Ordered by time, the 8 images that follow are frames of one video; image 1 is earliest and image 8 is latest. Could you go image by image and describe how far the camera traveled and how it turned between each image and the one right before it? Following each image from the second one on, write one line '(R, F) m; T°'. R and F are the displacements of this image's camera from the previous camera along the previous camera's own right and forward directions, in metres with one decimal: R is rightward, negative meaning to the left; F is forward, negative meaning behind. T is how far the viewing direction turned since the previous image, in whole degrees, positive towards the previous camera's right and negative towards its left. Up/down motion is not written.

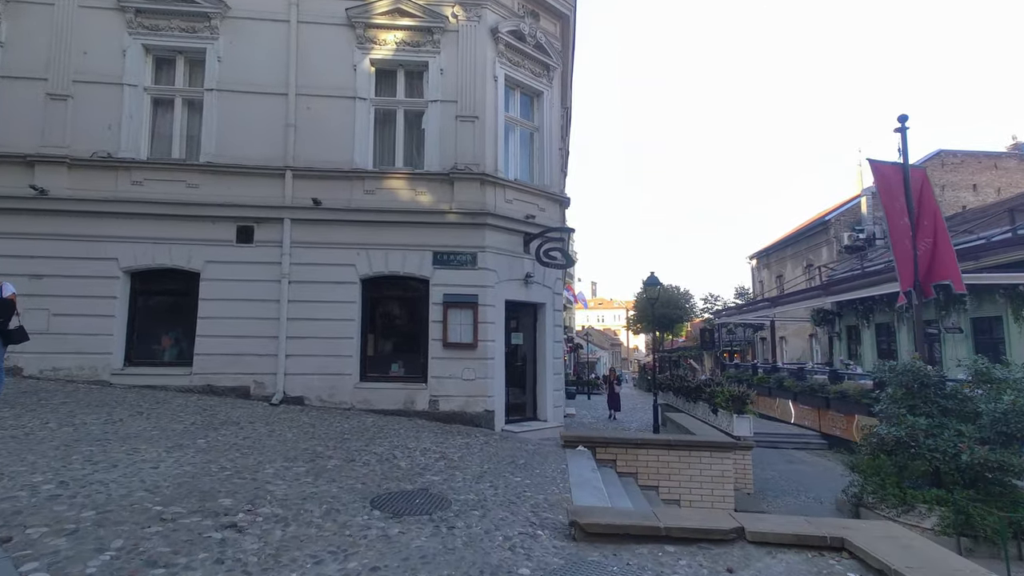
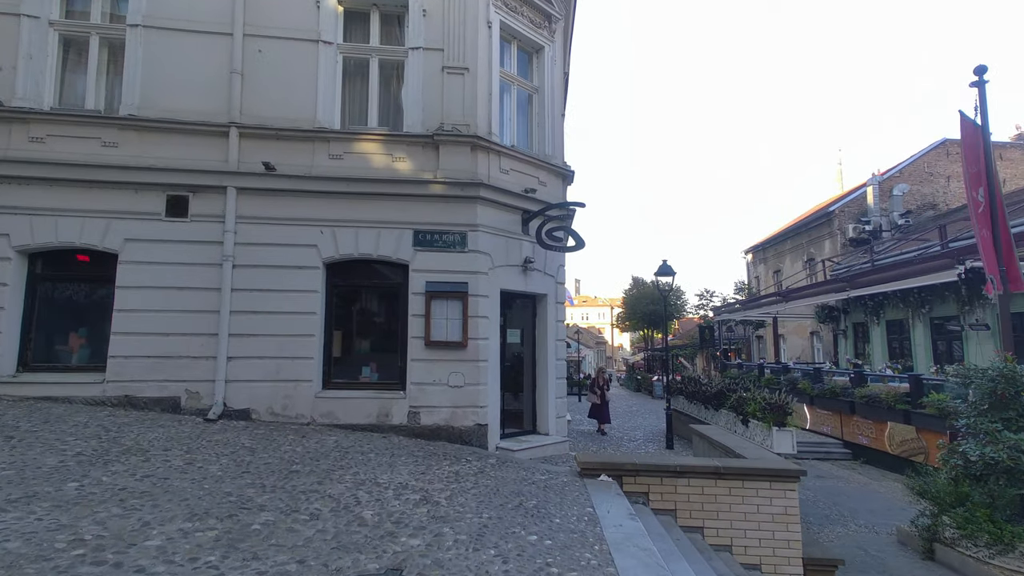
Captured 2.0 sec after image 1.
(-0.3, +1.9) m; +2°
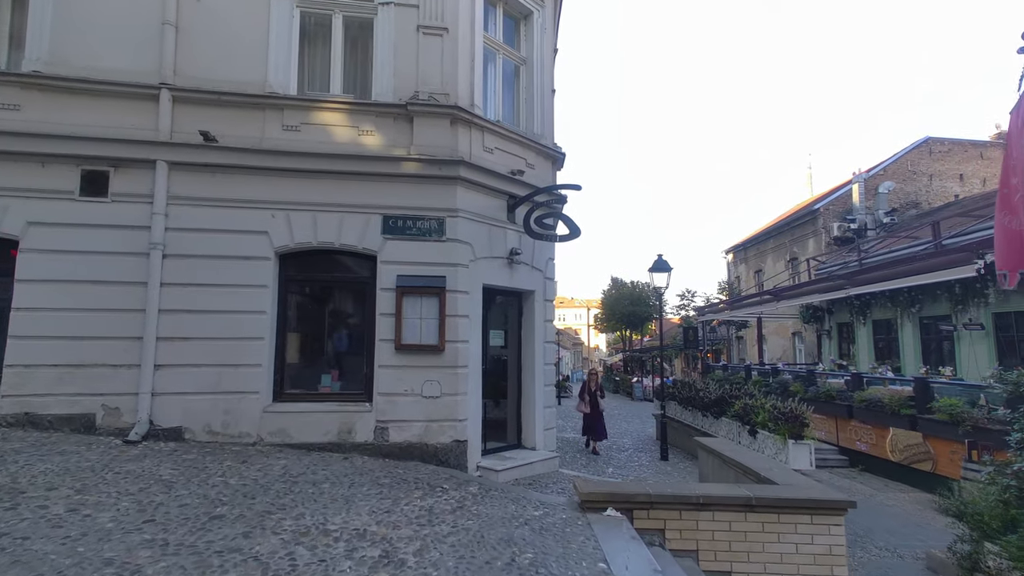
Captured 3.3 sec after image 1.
(-0.1, +1.2) m; +3°
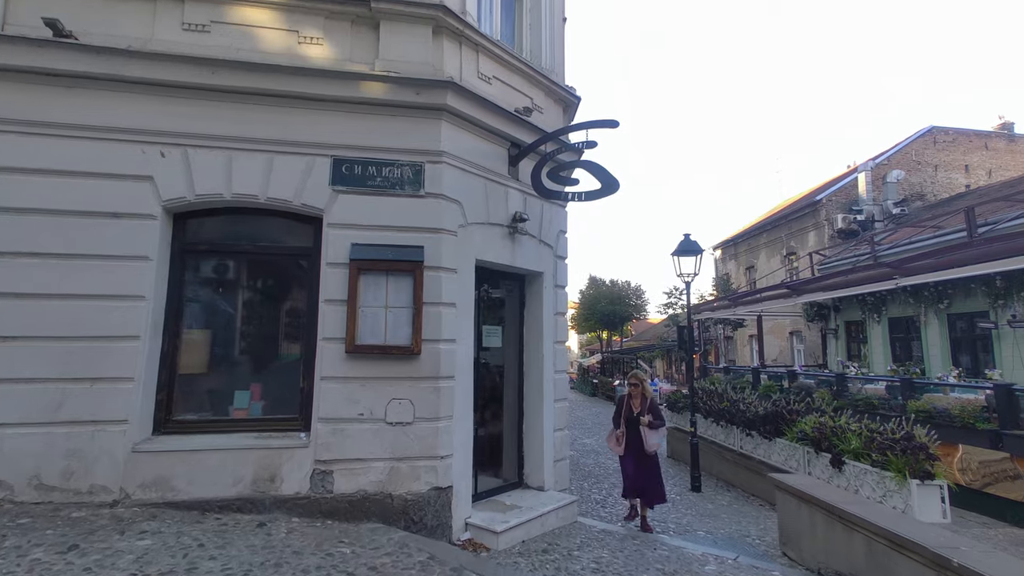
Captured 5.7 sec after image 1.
(-0.4, +2.4) m; +3°
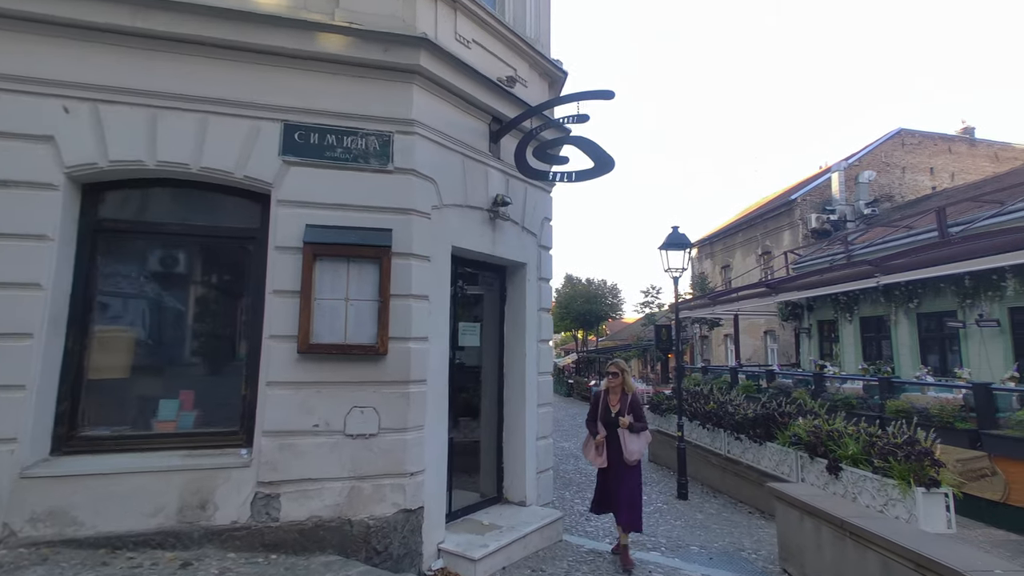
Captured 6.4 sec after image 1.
(-0.1, +0.7) m; +4°
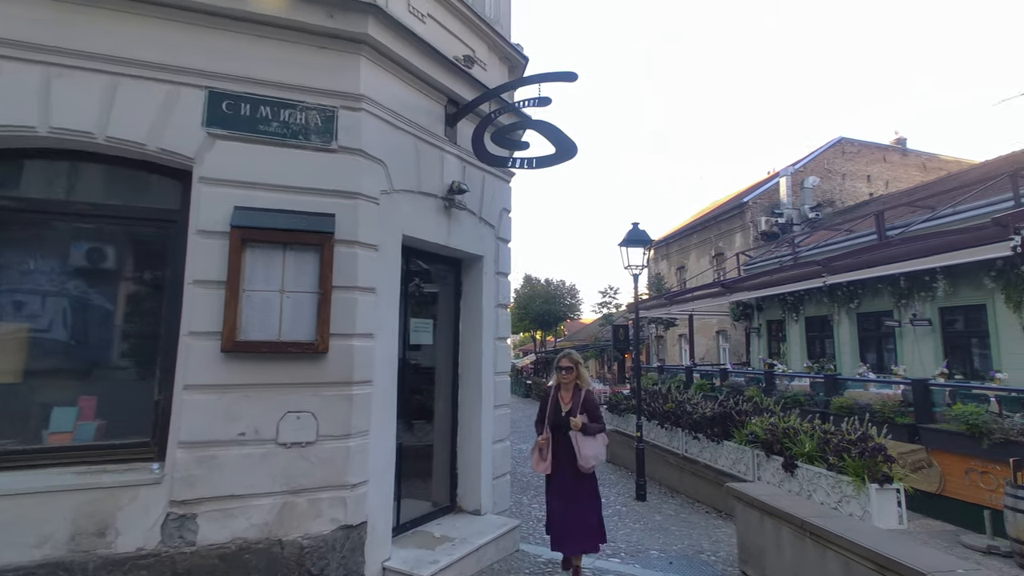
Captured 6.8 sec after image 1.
(0.0, +0.4) m; +5°
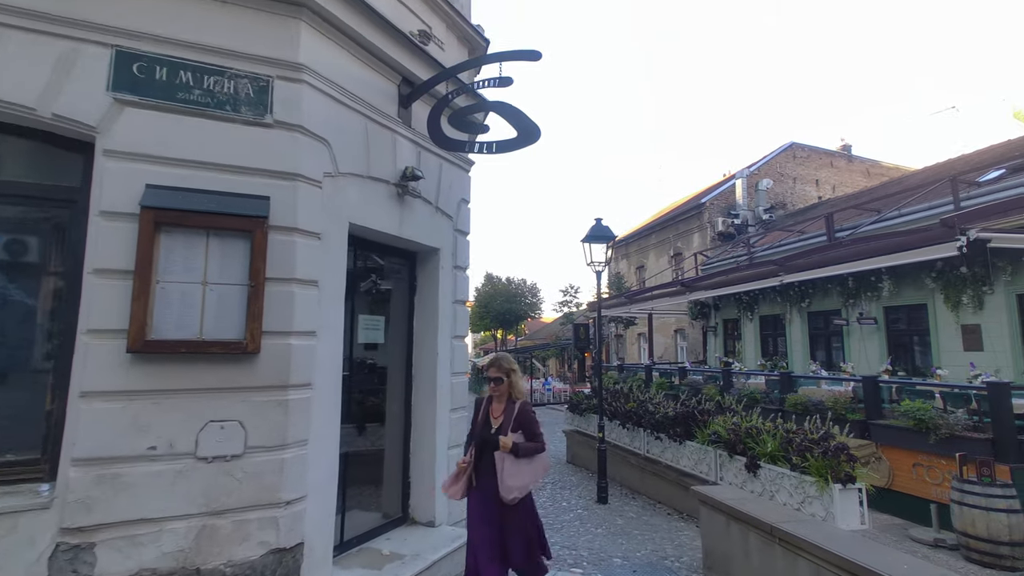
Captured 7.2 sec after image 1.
(0.0, +0.3) m; +4°
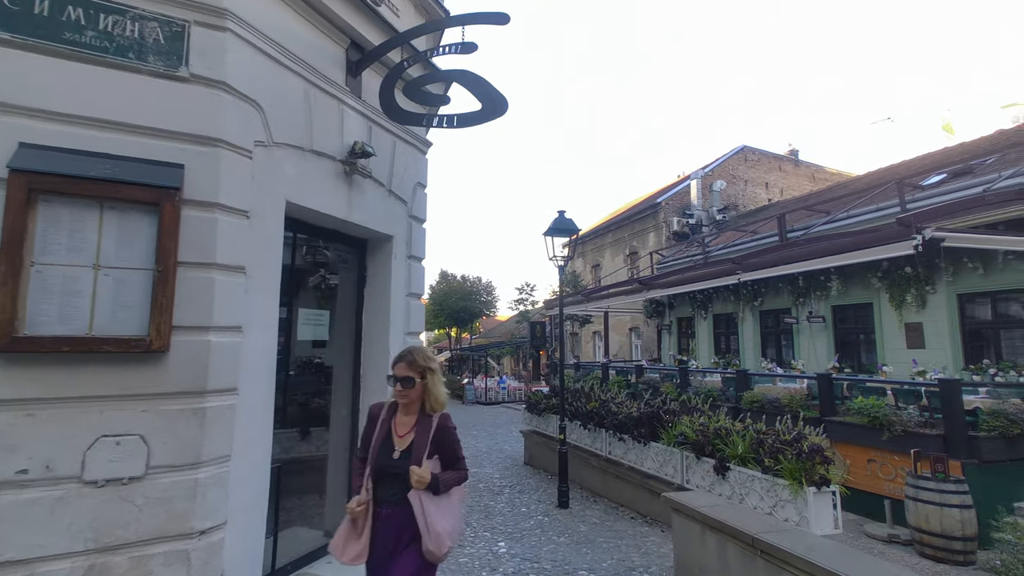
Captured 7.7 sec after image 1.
(0.0, +0.5) m; +5°
